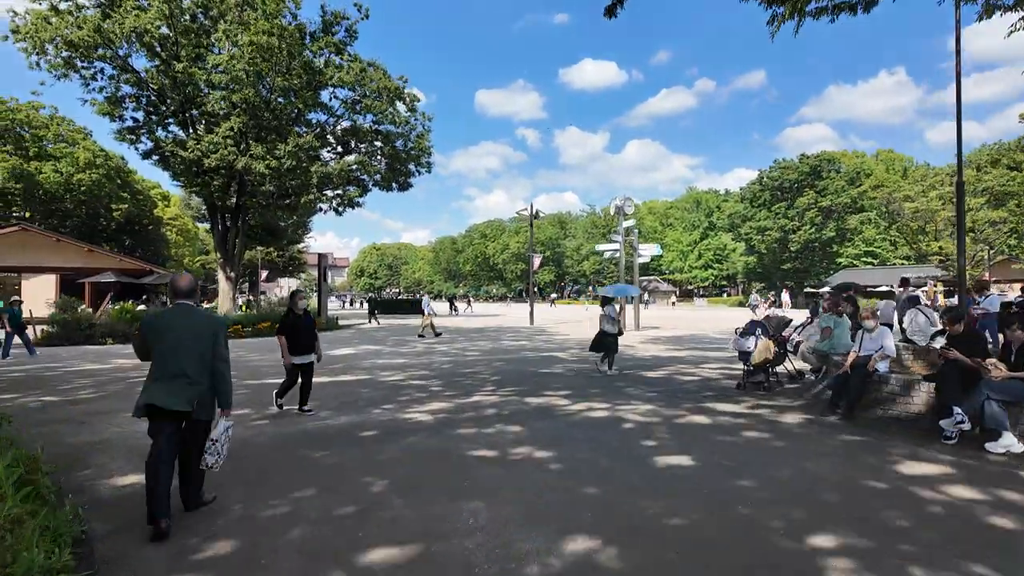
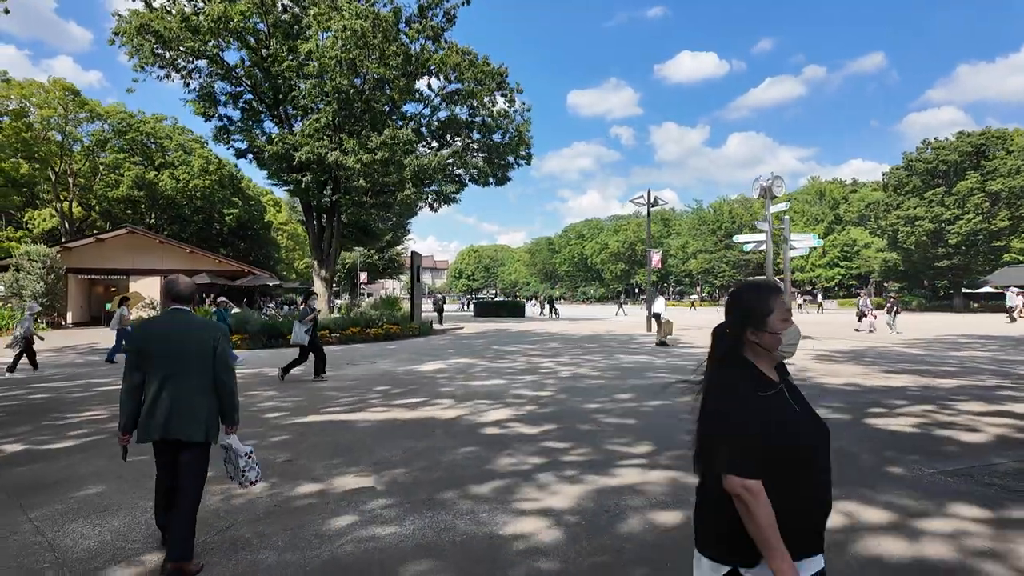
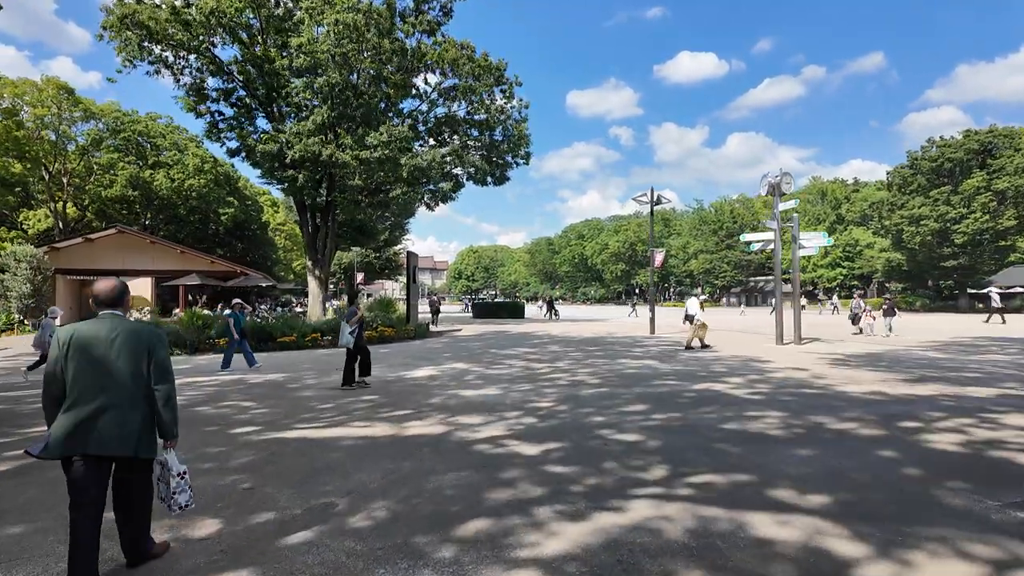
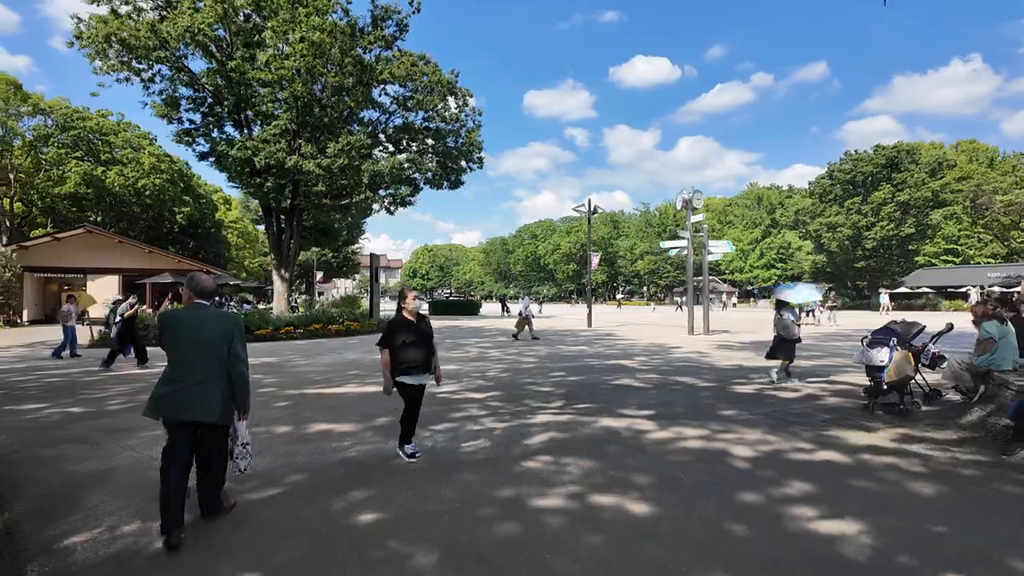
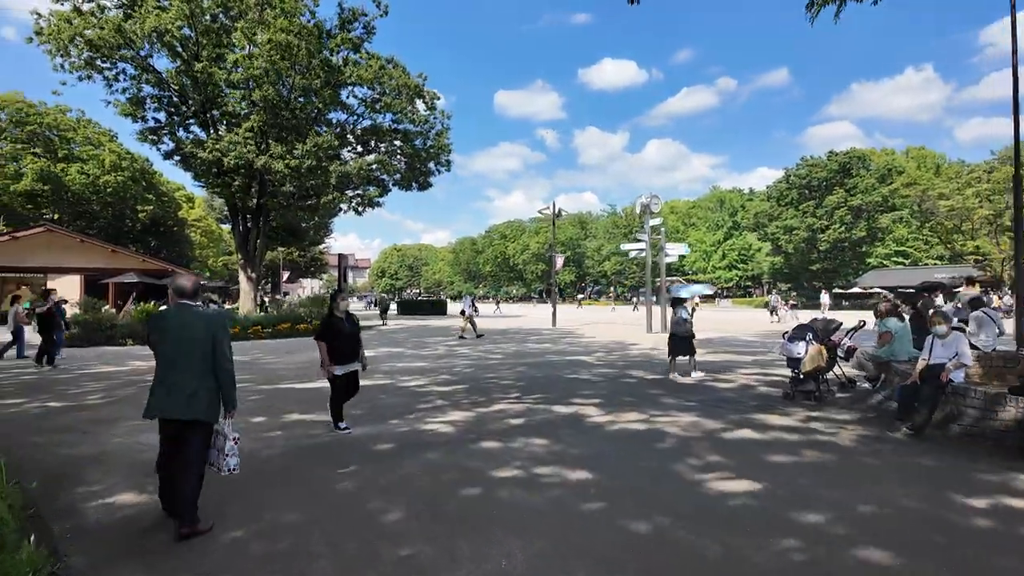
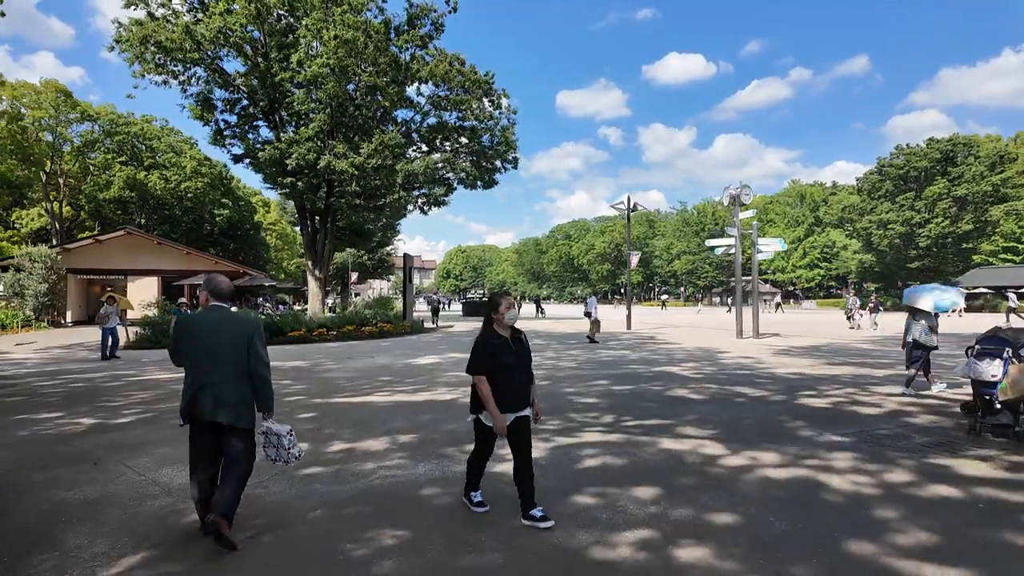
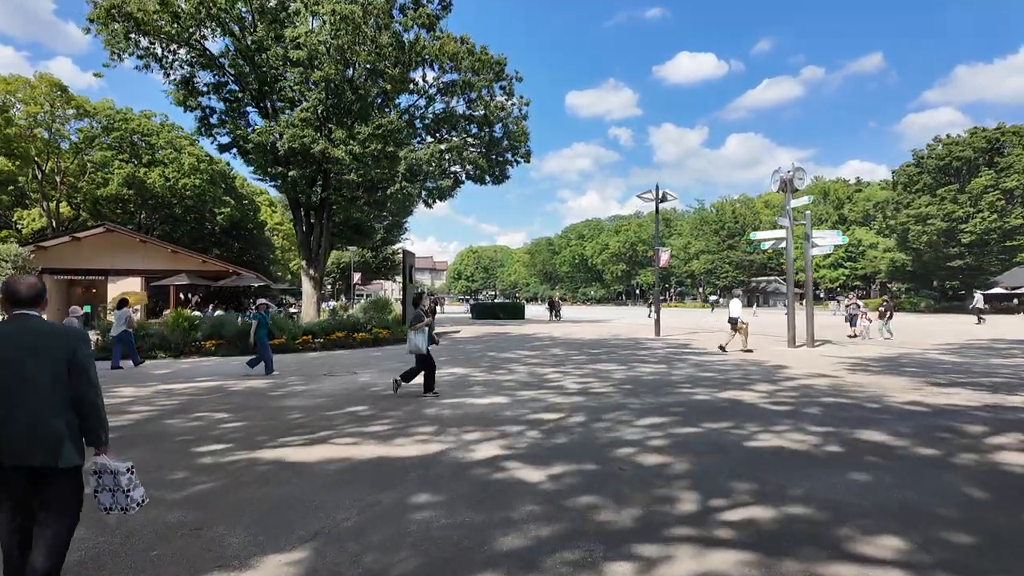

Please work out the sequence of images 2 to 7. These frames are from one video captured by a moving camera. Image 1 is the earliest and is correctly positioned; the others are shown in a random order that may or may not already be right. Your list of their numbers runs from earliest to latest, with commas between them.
5, 4, 6, 2, 3, 7
